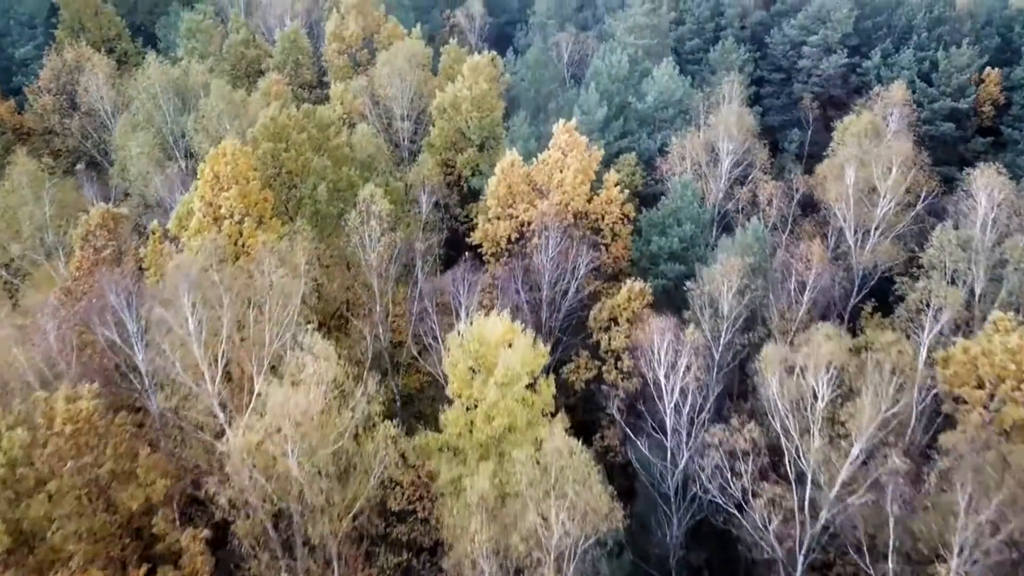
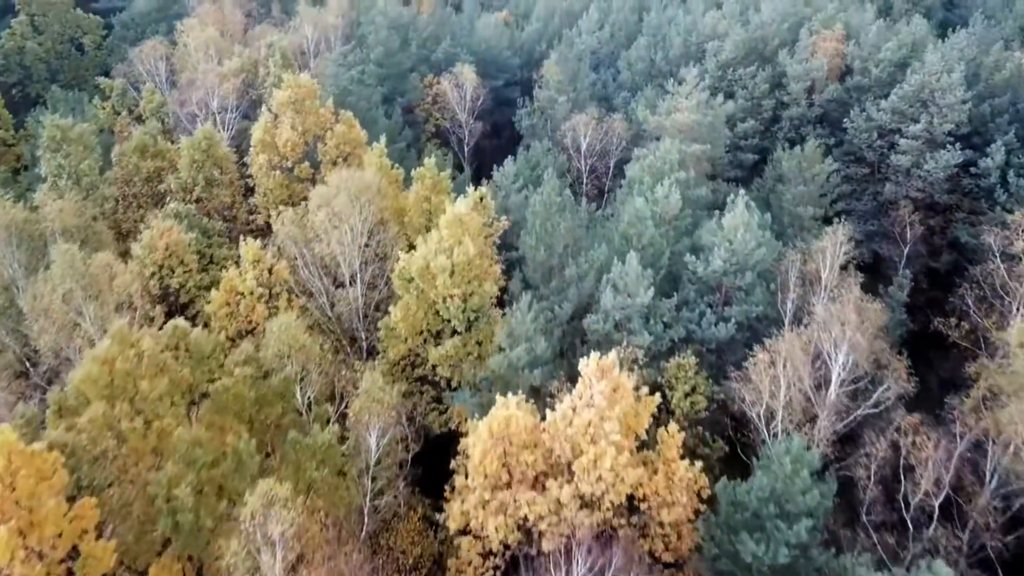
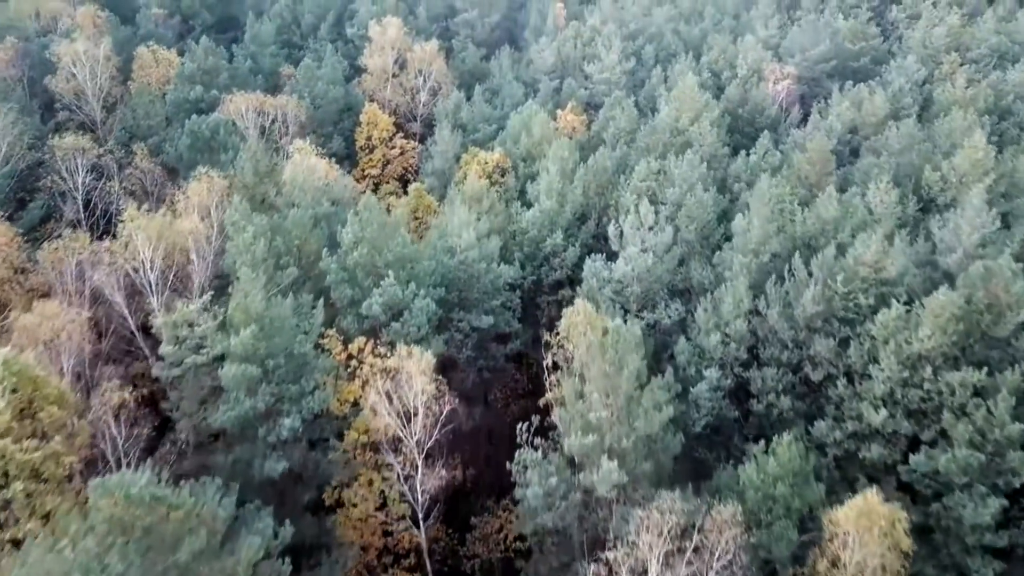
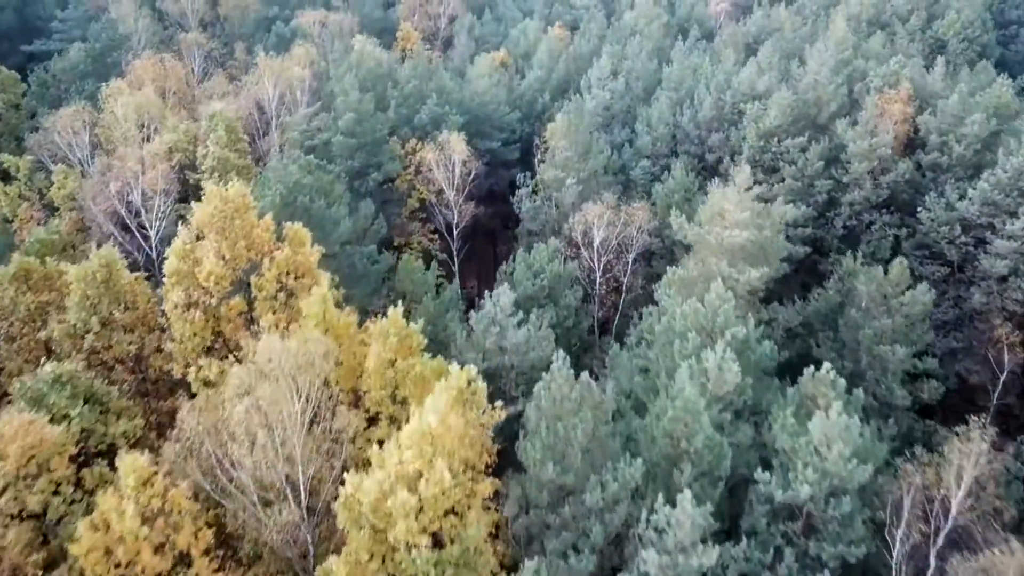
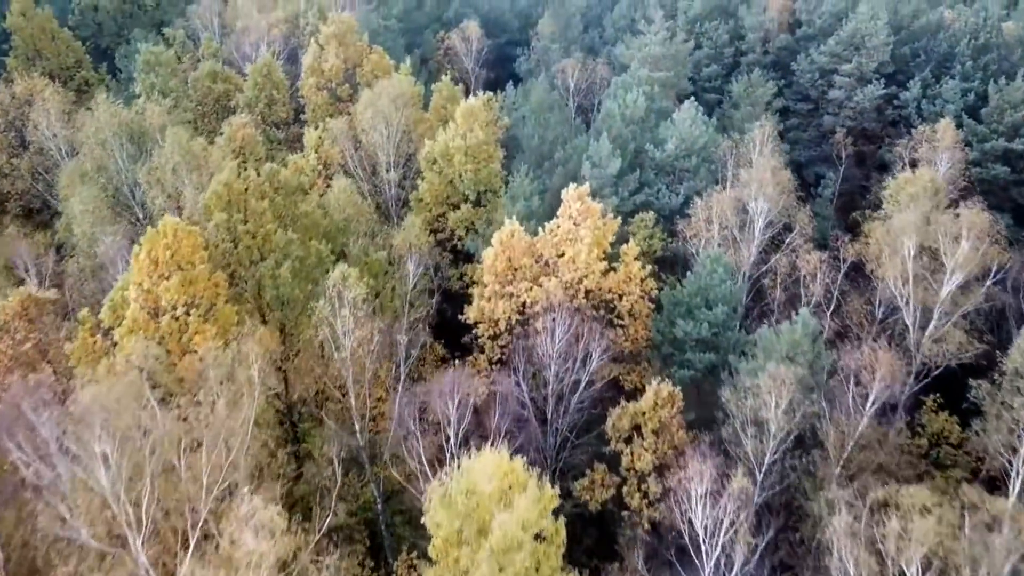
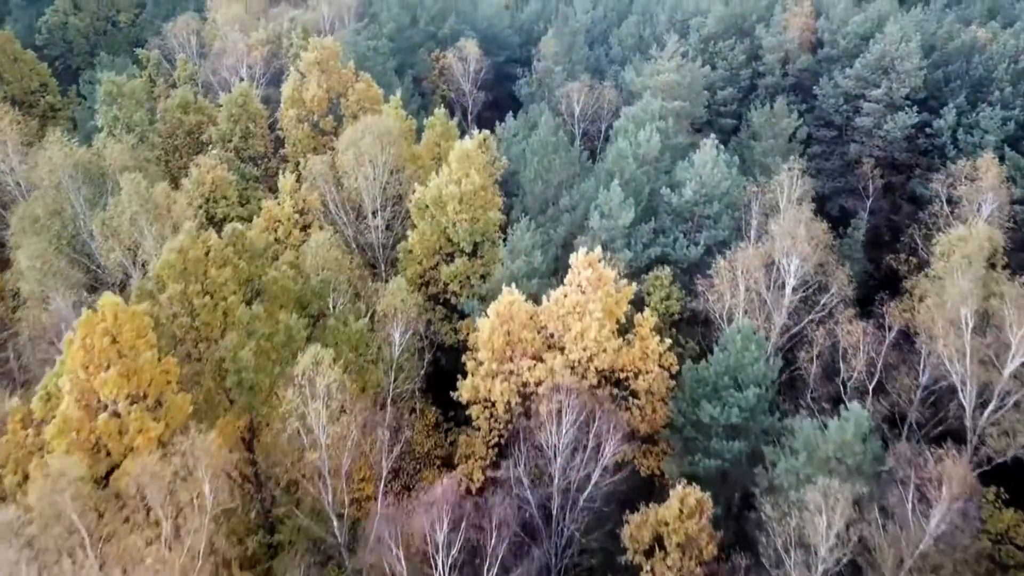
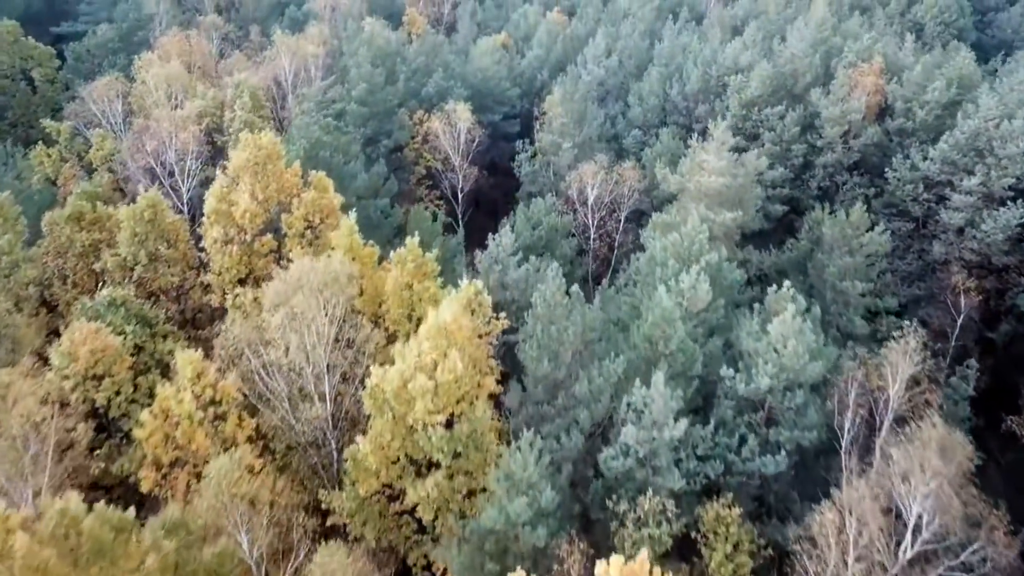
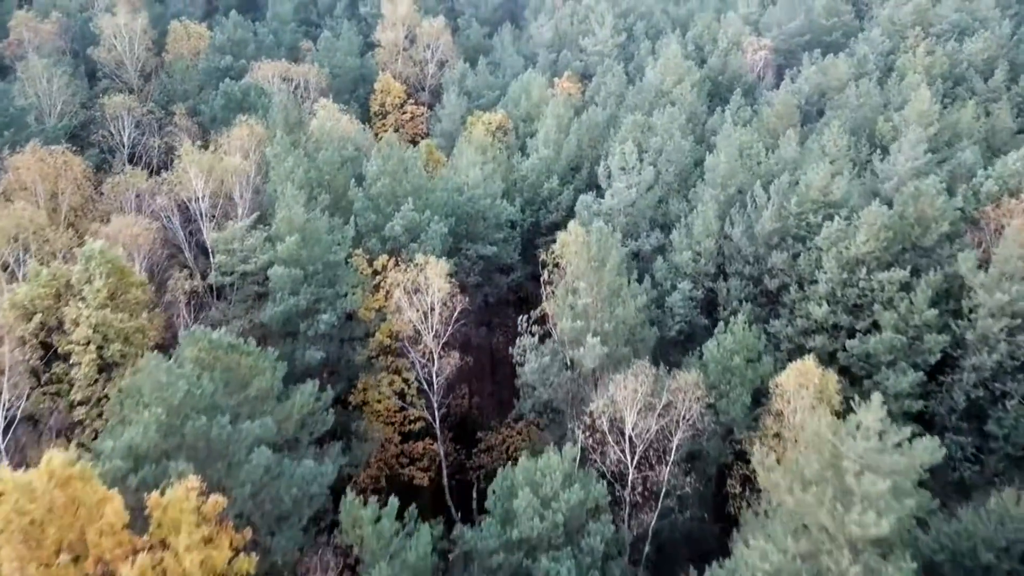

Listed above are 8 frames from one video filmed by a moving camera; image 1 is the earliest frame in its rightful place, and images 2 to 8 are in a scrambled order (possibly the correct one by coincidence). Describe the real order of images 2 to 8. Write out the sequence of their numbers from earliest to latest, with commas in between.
5, 6, 2, 7, 4, 8, 3
